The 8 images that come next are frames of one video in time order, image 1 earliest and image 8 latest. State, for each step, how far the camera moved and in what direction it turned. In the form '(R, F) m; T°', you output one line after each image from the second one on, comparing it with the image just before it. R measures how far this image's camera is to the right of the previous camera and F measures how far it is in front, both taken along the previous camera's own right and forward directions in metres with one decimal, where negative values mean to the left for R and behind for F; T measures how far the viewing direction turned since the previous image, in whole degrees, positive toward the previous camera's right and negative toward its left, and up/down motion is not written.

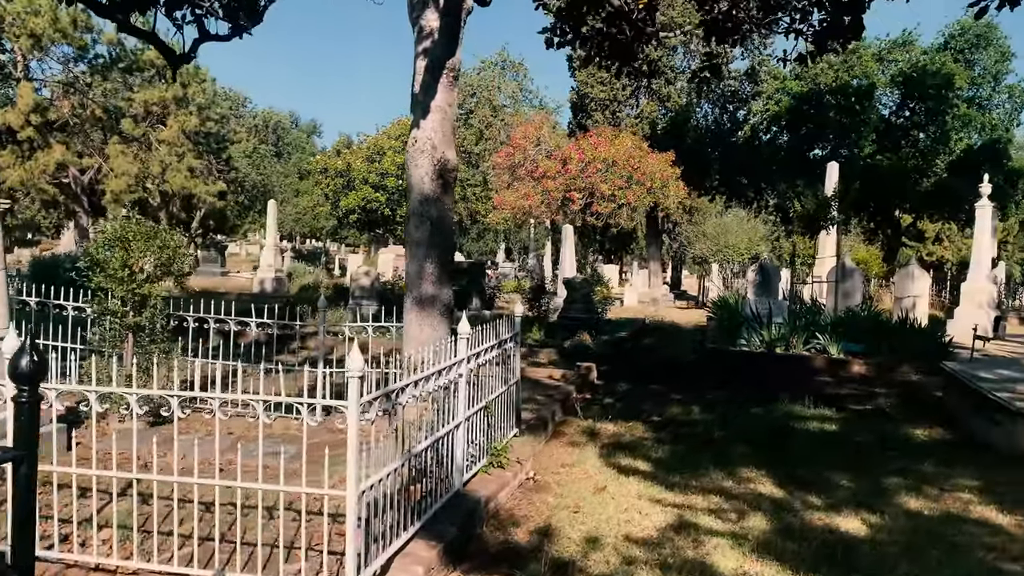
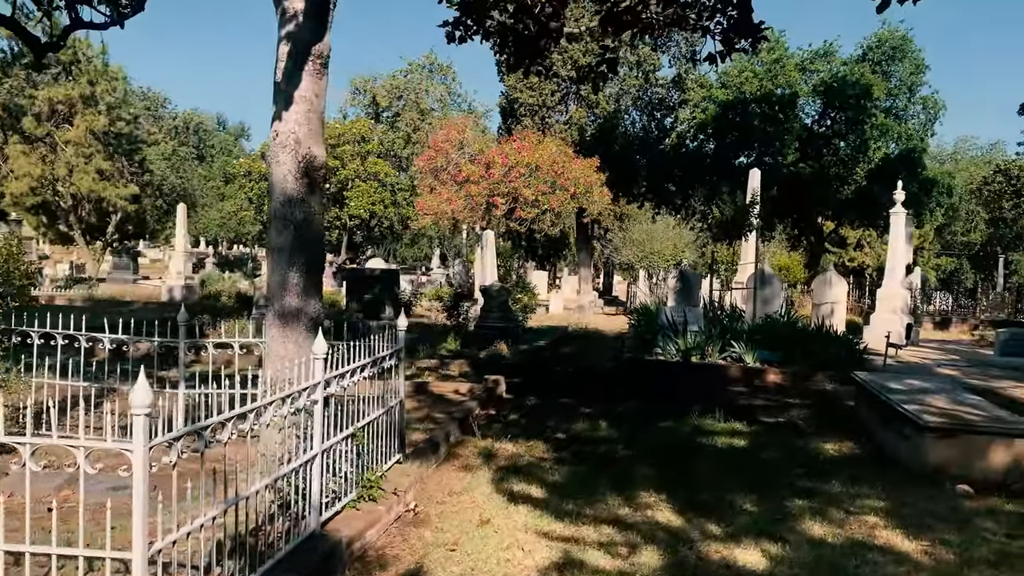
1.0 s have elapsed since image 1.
(+0.4, +0.5) m; +4°
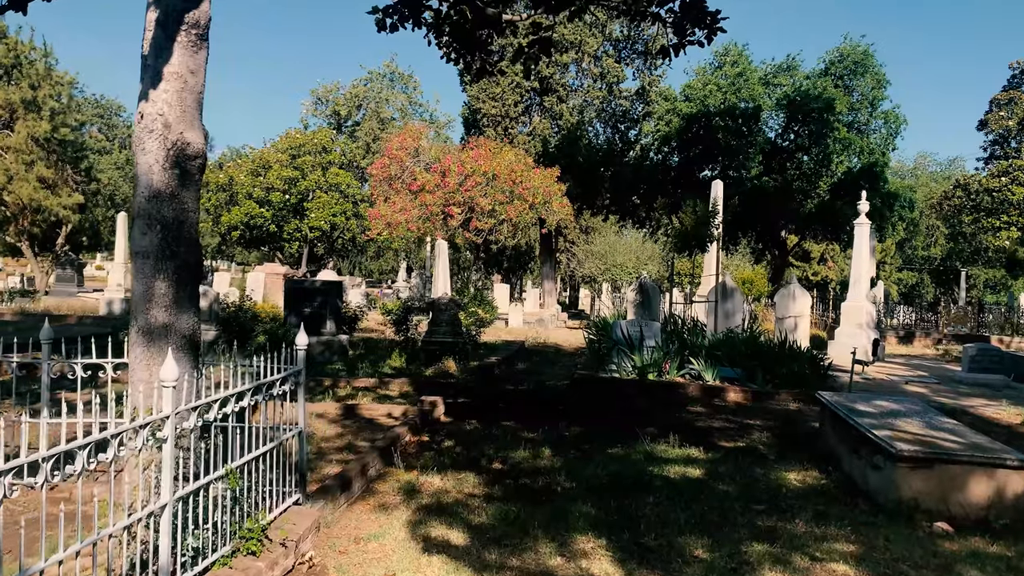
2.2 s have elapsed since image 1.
(+0.3, +0.7) m; +2°
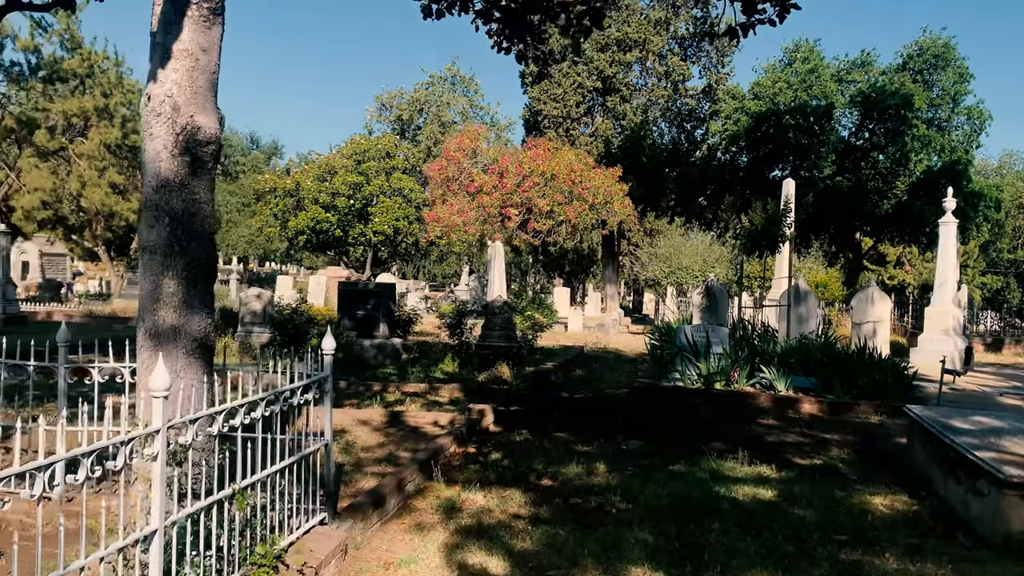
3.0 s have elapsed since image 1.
(+0.1, +0.5) m; -5°
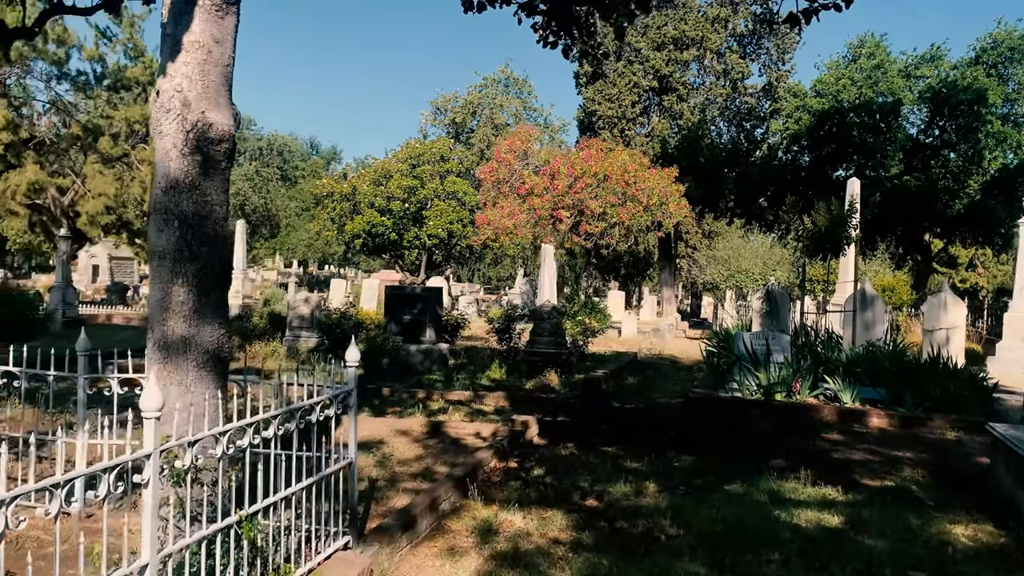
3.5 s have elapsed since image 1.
(+0.1, +0.3) m; -4°
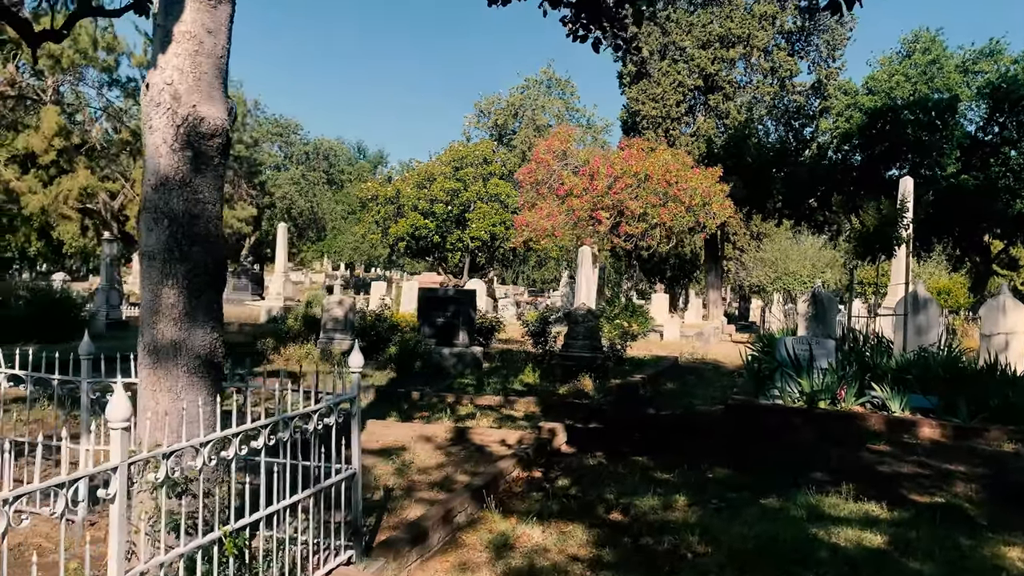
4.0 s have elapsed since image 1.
(+0.2, +0.2) m; -3°
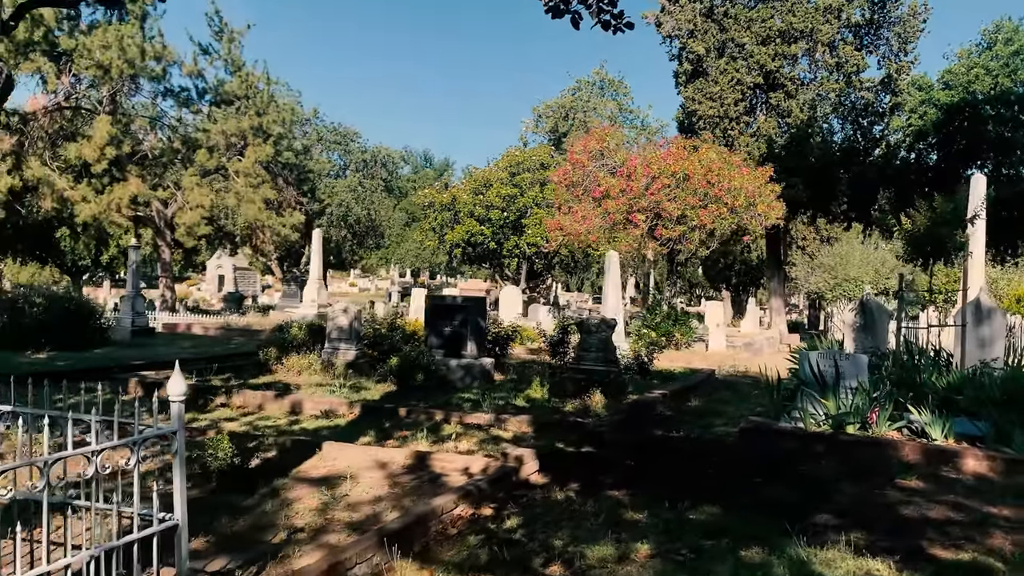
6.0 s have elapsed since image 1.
(+0.8, +0.8) m; -5°
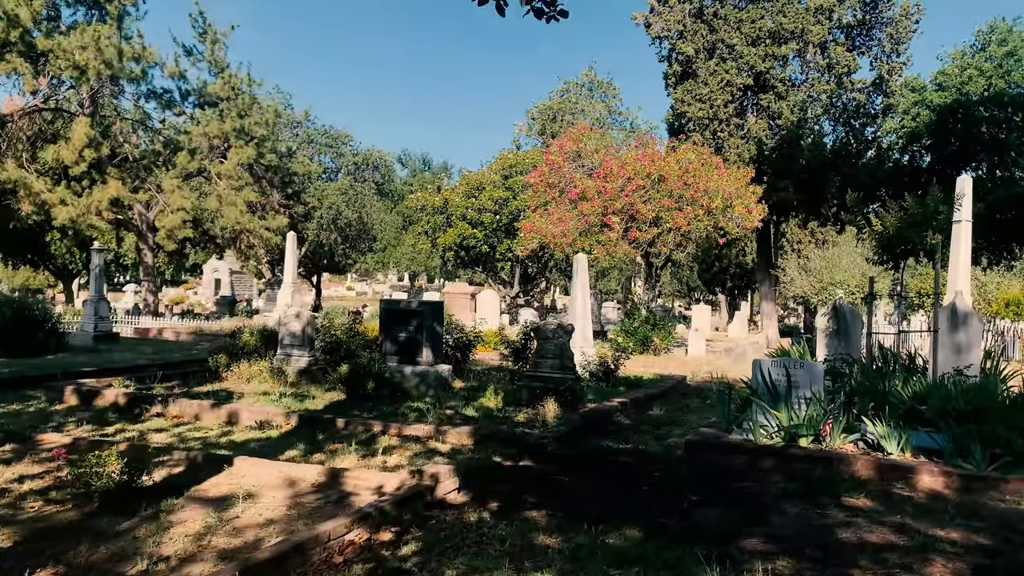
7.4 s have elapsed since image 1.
(+0.6, +0.4) m; 0°
